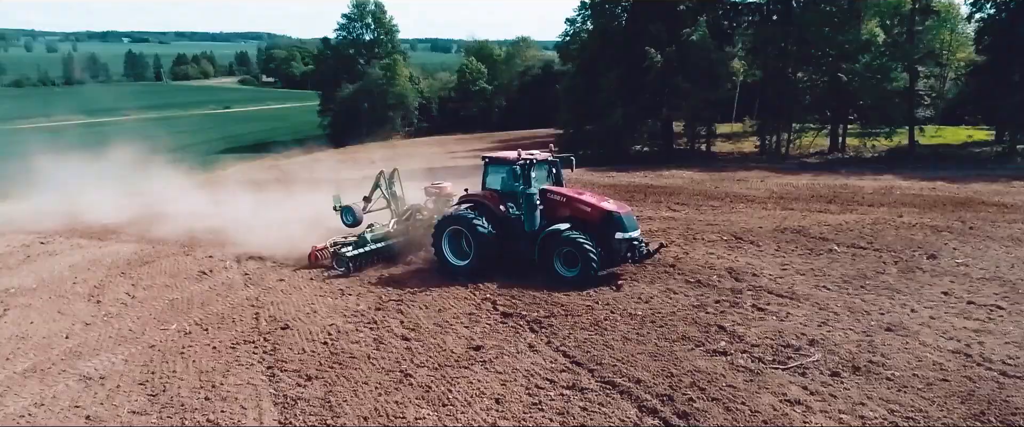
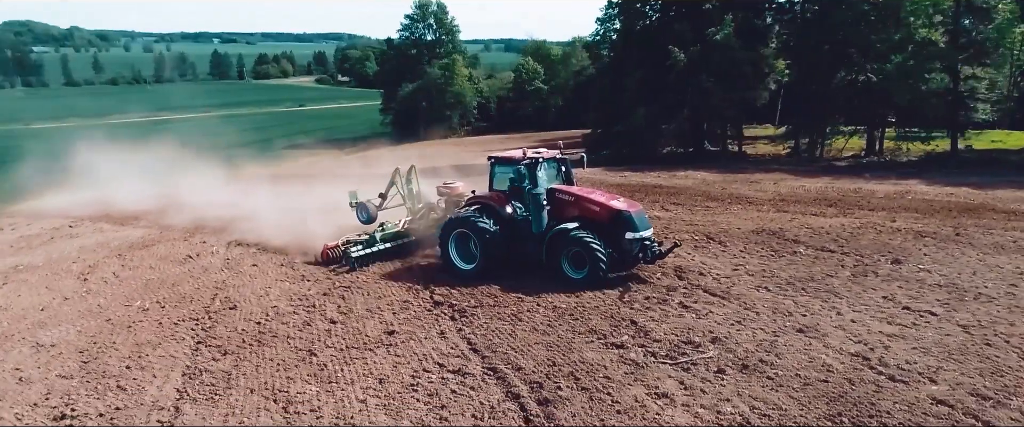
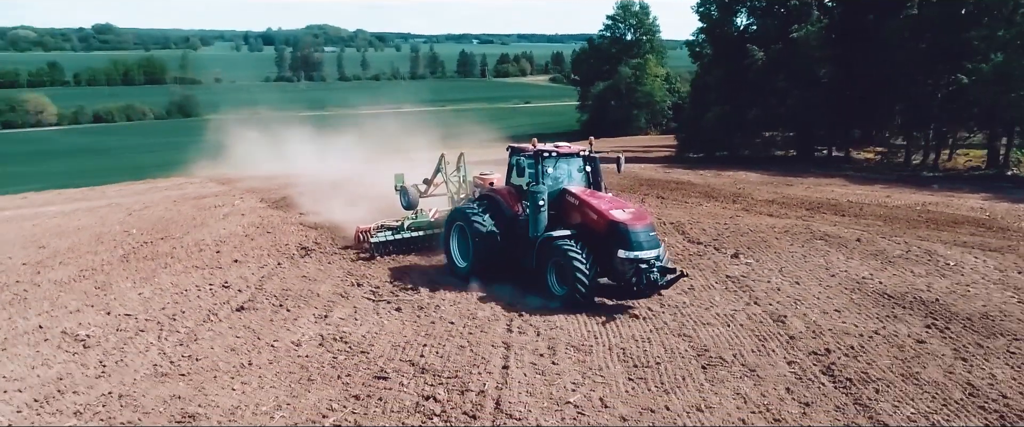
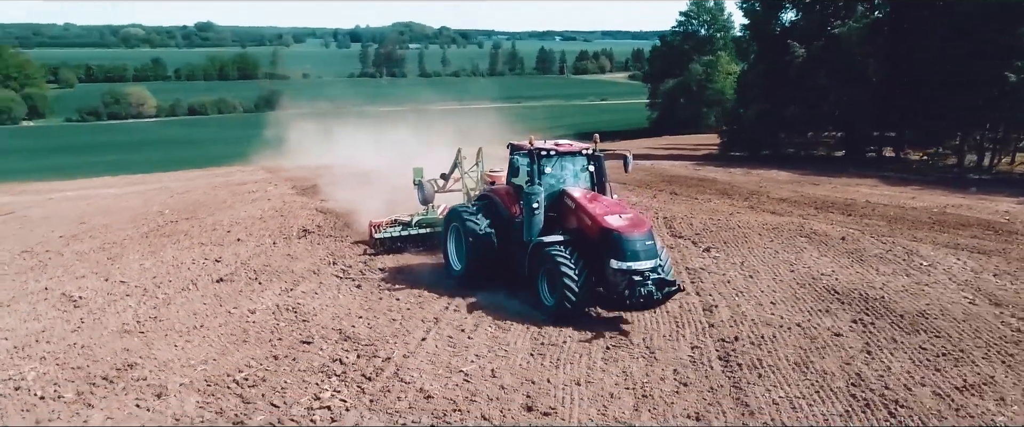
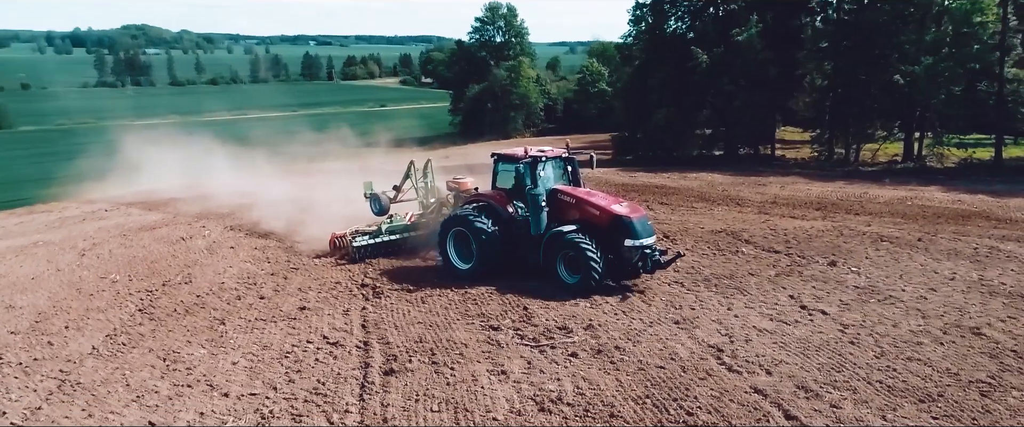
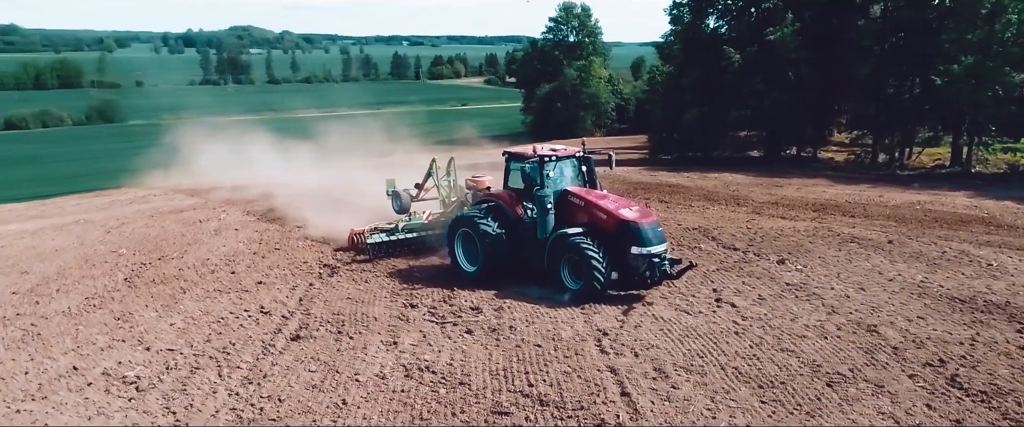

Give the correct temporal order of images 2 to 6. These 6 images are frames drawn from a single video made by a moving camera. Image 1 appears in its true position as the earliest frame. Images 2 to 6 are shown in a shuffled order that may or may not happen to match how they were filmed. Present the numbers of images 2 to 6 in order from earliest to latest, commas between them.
2, 5, 6, 3, 4
